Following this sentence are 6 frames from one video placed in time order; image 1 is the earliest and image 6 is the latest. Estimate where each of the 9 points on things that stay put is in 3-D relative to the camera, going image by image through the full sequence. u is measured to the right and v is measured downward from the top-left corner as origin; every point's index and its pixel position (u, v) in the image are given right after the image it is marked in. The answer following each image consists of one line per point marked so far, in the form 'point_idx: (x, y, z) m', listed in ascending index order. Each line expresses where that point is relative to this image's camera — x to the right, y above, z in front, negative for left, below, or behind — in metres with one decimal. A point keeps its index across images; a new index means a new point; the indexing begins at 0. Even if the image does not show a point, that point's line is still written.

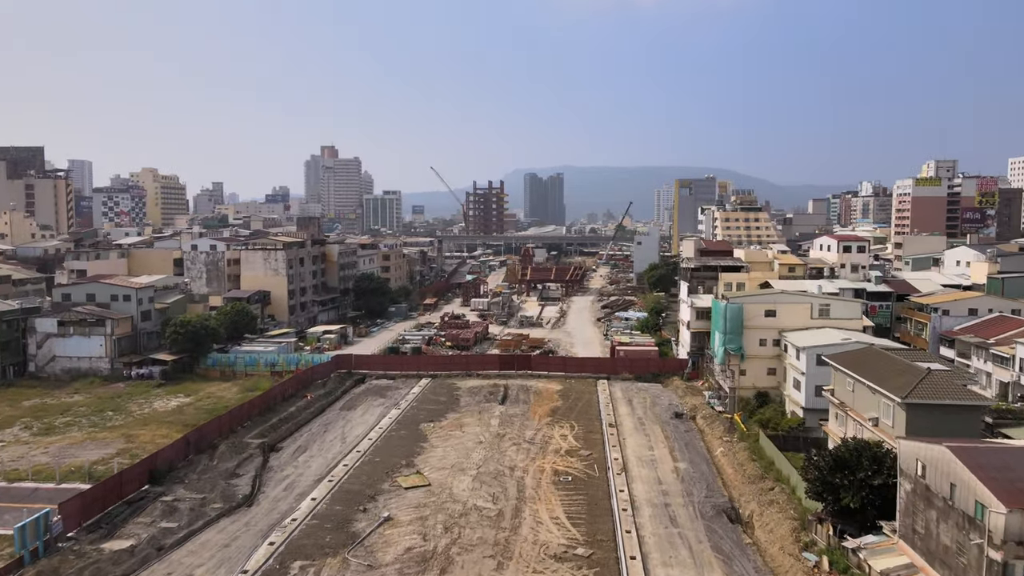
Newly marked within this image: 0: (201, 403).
0: (-6.5, -2.4, +15.2) m
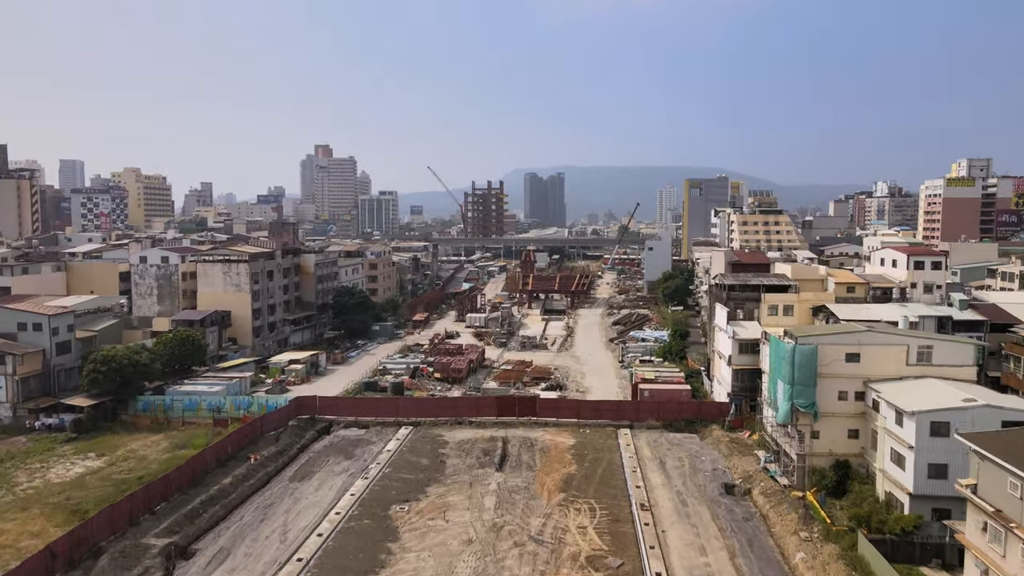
0: (-6.5, -2.9, +11.8) m
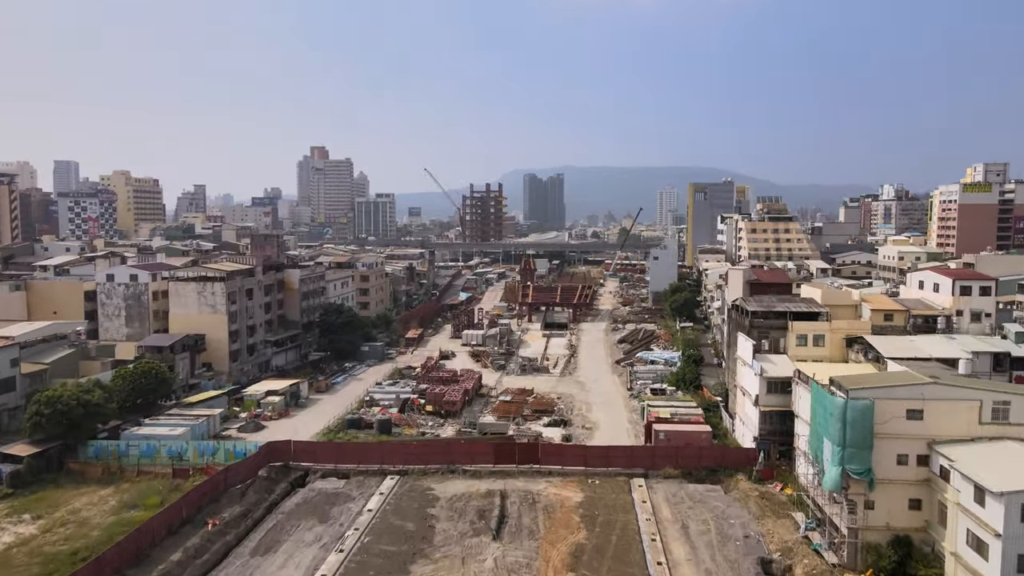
0: (-6.5, -3.5, +10.1) m
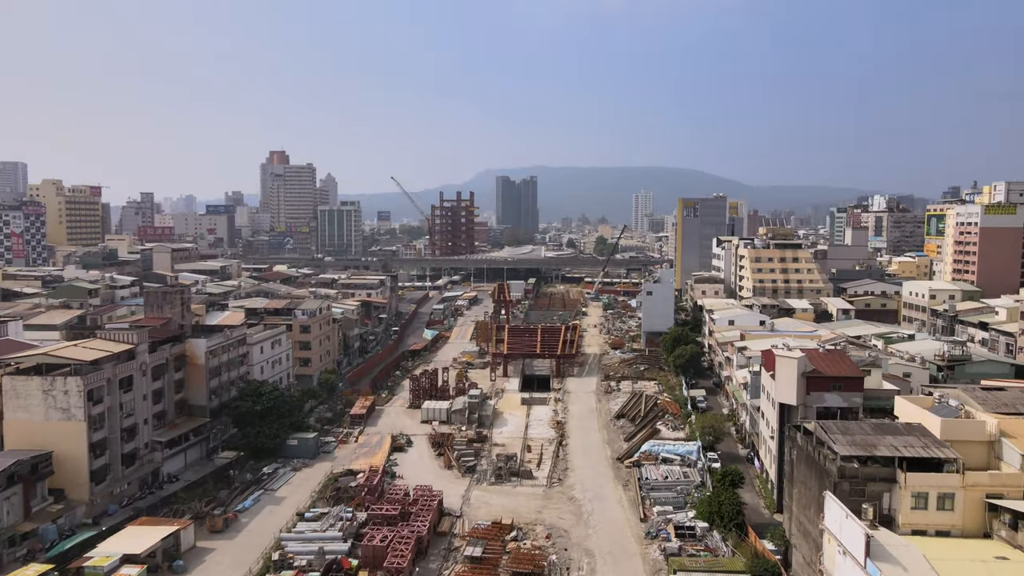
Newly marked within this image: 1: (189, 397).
0: (-6.7, -5.3, +4.8) m
1: (-7.7, -2.6, +17.5) m
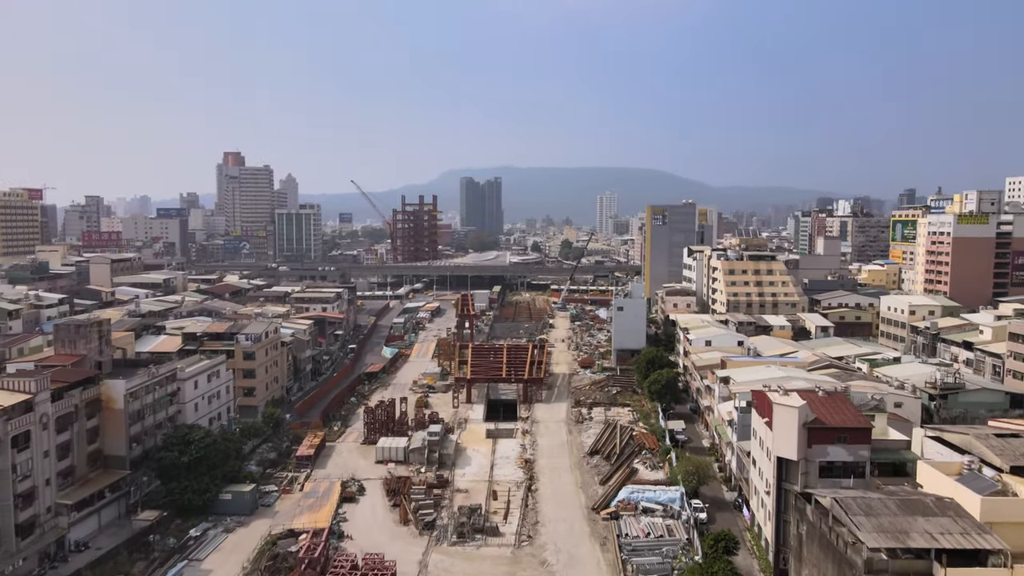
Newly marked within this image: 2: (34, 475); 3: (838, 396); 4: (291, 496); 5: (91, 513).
0: (-6.8, -6.0, +2.6) m
1: (-8.5, -3.3, +15.3) m
2: (-8.6, -3.4, +13.1) m
3: (+5.8, -1.9, +13.0) m
4: (-5.0, -4.7, +16.5) m
5: (-8.2, -4.4, +14.3) m
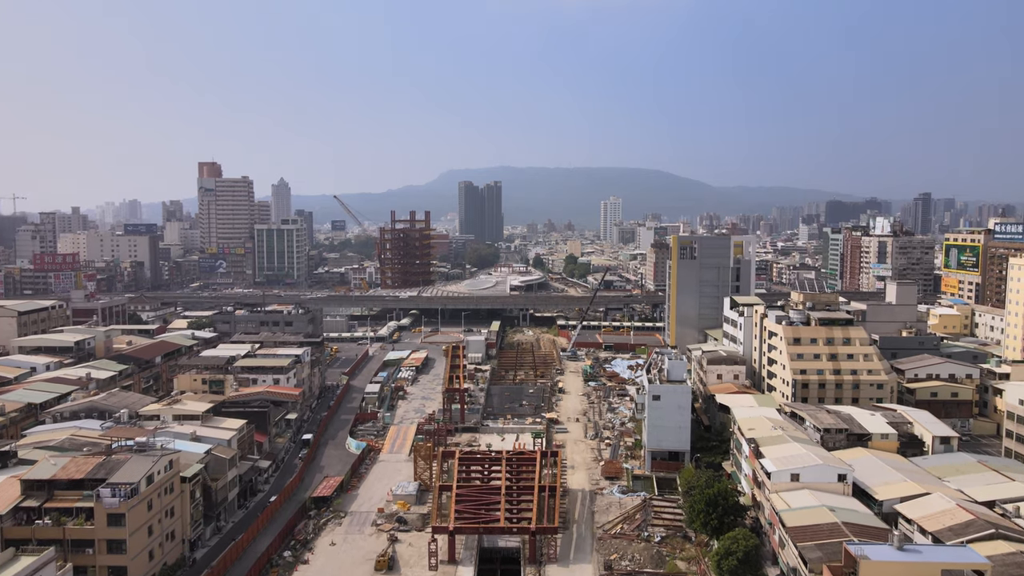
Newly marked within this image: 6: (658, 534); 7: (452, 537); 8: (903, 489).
0: (-6.8, -8.7, -5.1) m
1: (-8.5, -6.0, +7.6) m
2: (-8.6, -6.0, +5.4) m
3: (+5.8, -4.6, +5.3) m
4: (-4.9, -7.3, +8.8) m
5: (-8.2, -7.1, +6.6) m
6: (+3.7, -6.2, +18.7) m
7: (-1.5, -6.1, +18.2) m
8: (+9.3, -4.8, +17.3) m
